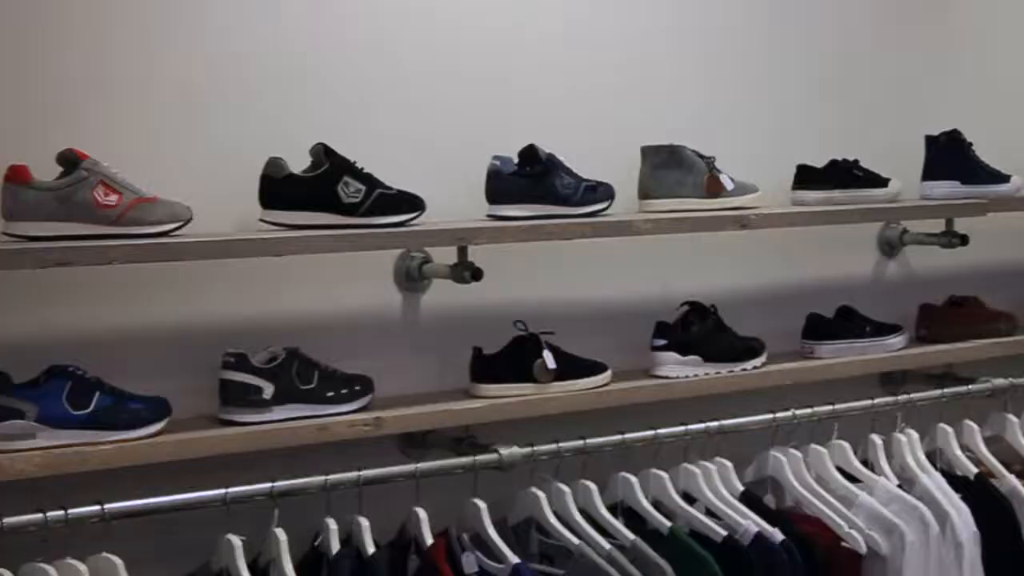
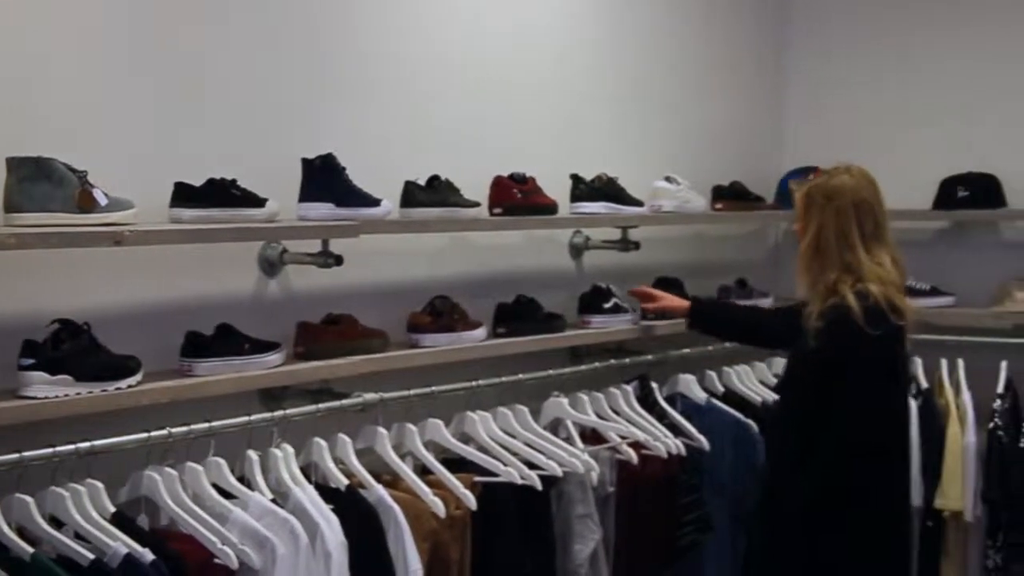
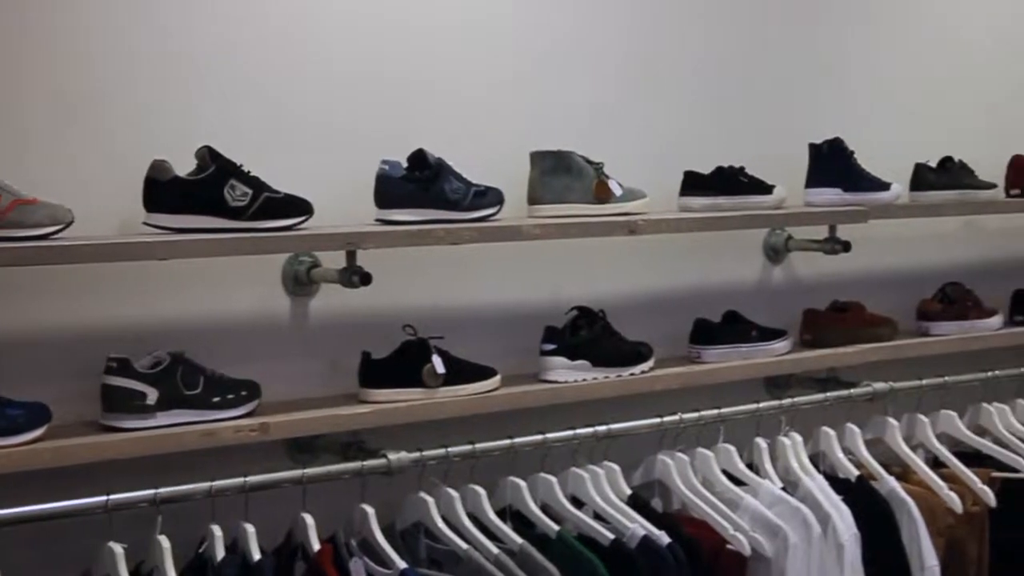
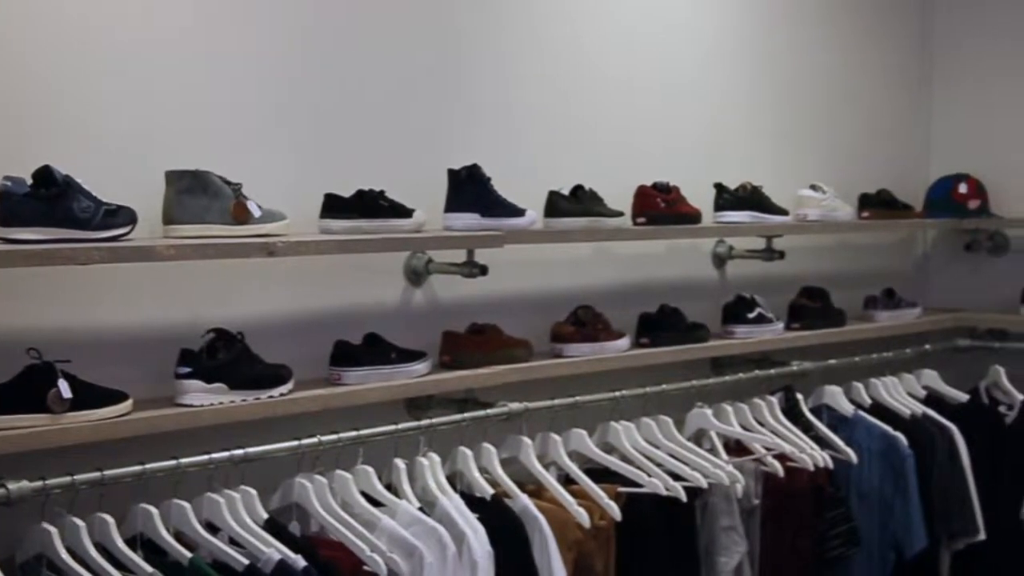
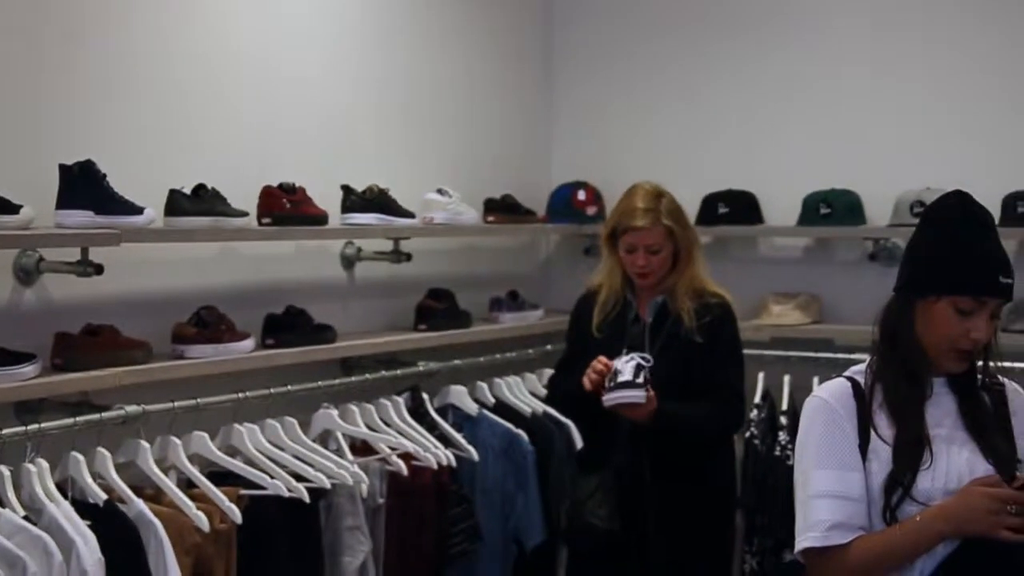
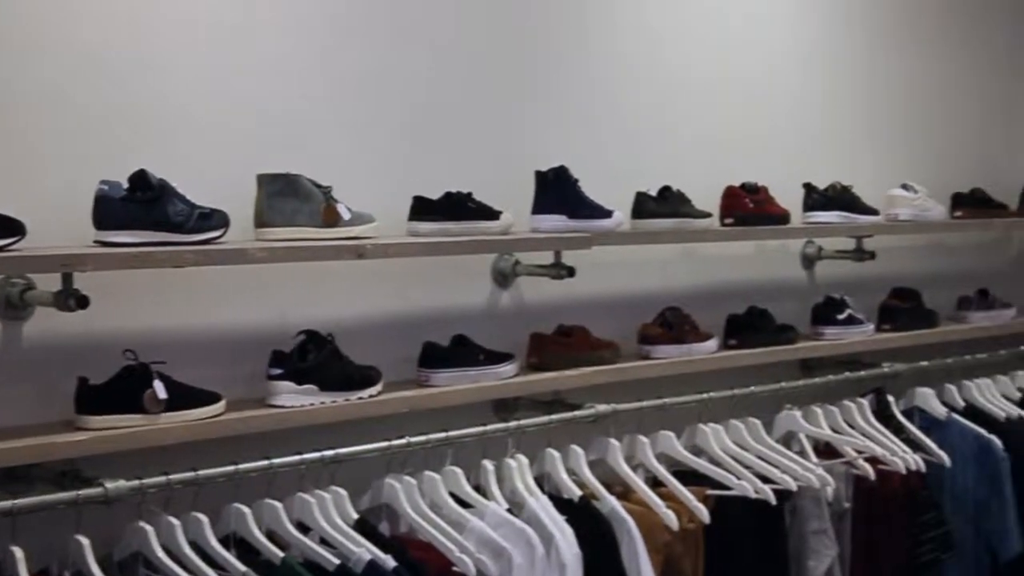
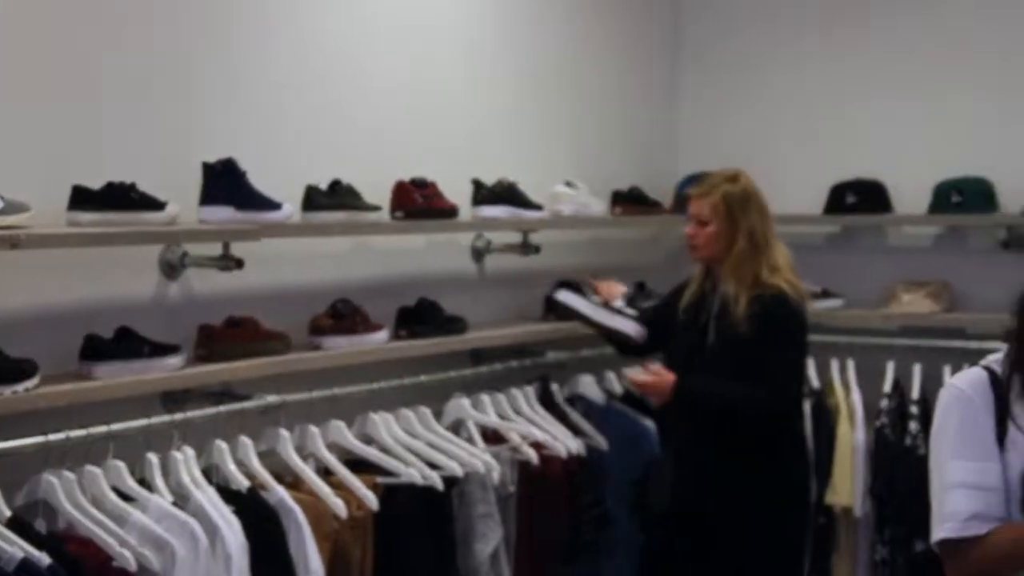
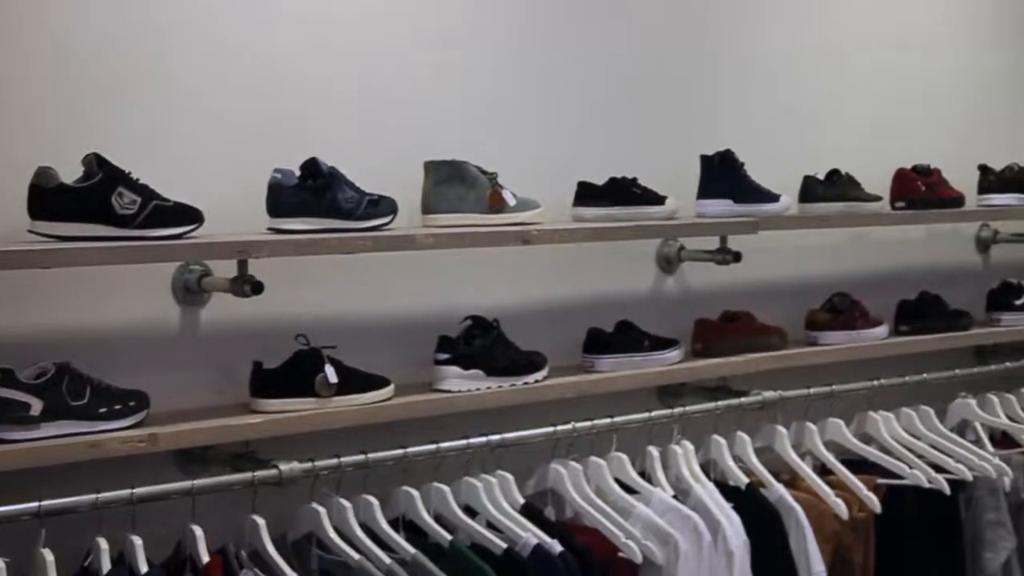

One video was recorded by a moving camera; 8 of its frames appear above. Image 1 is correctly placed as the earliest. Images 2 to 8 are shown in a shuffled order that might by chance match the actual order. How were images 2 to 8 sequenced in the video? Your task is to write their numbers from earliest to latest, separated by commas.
3, 8, 6, 4, 2, 7, 5
